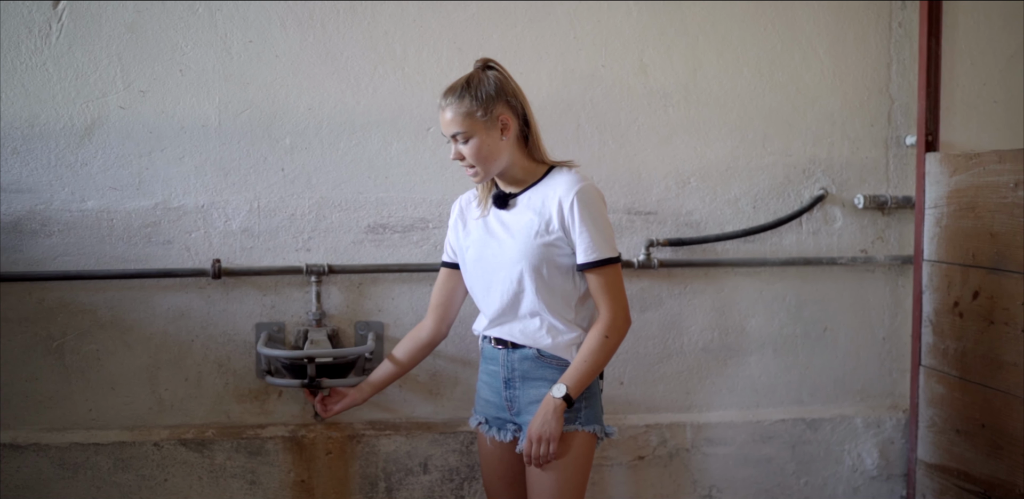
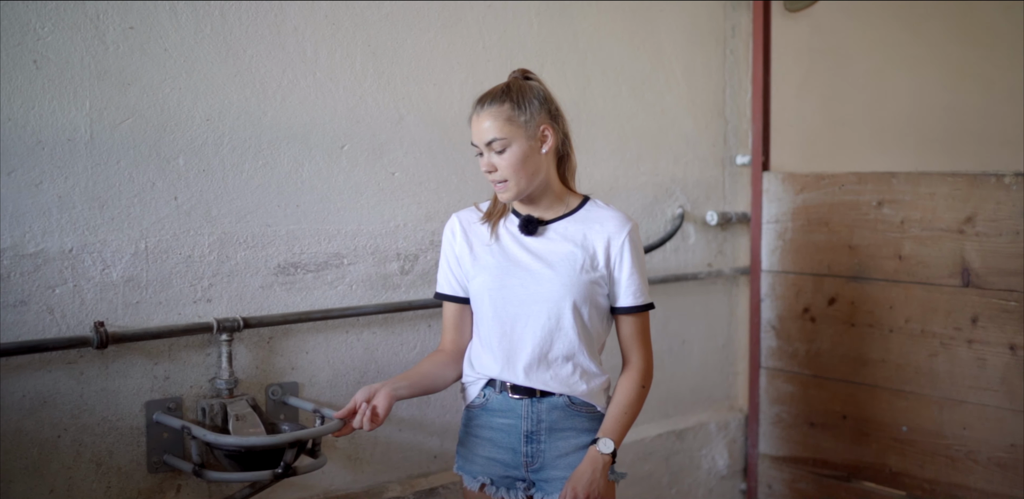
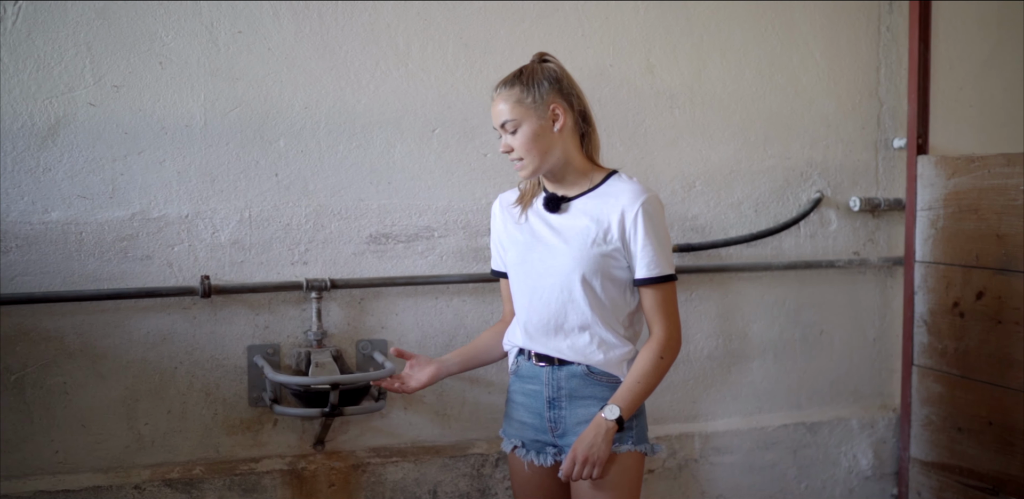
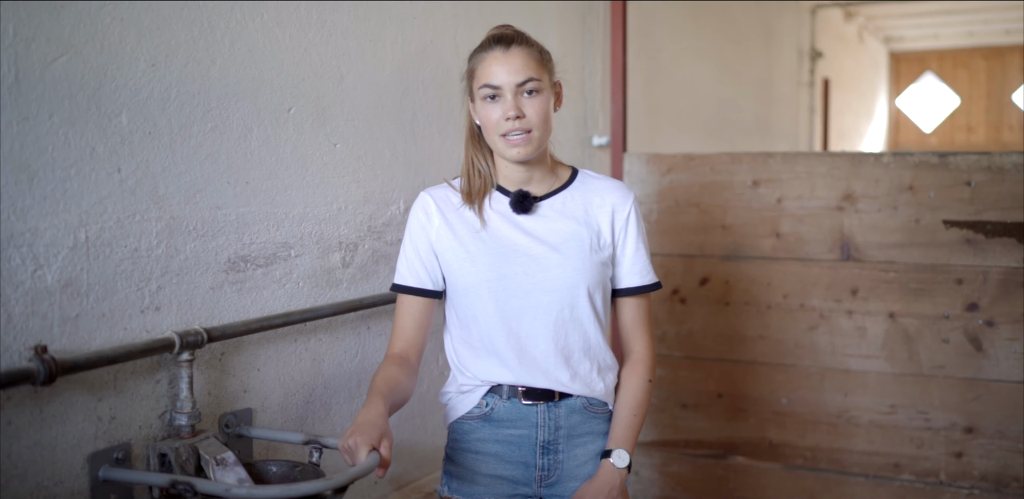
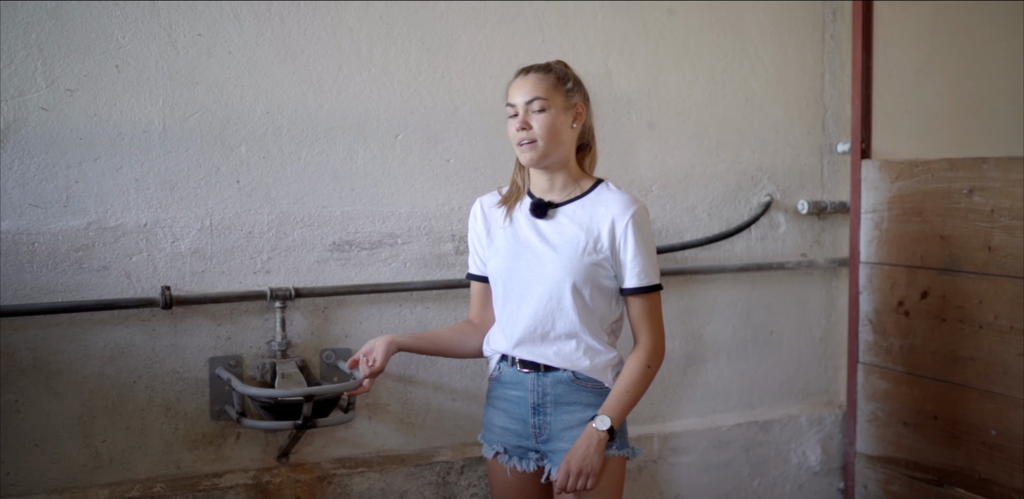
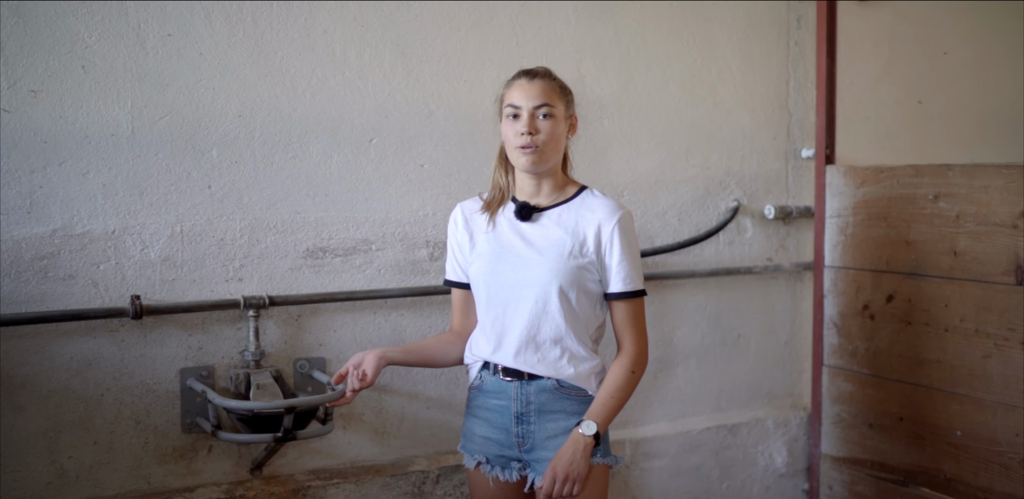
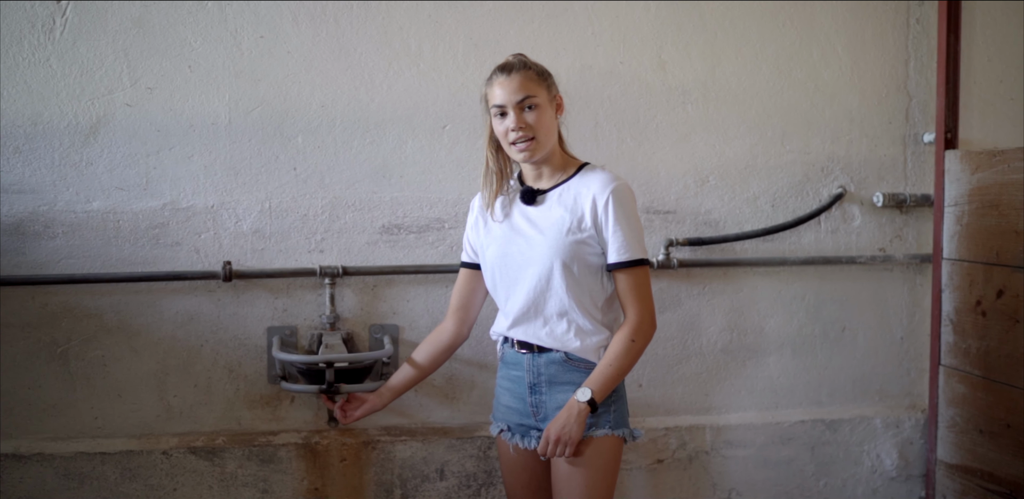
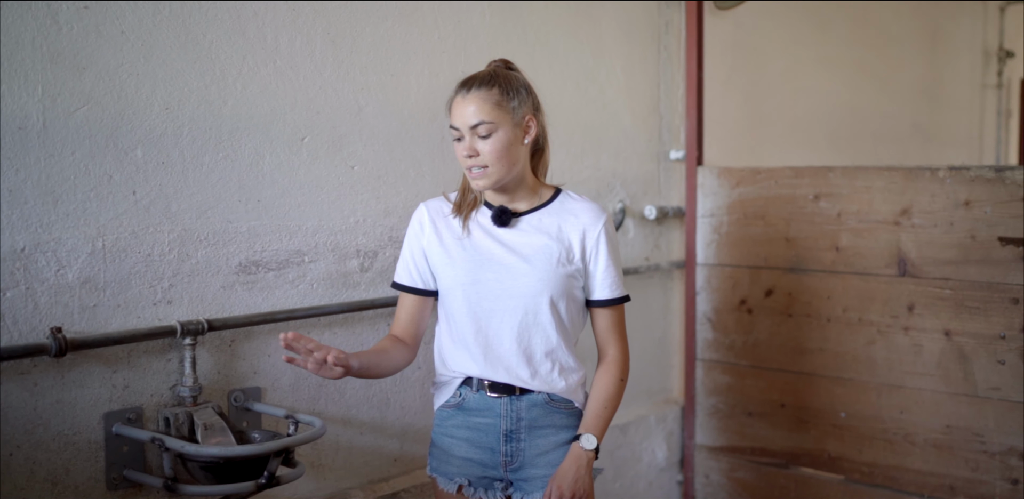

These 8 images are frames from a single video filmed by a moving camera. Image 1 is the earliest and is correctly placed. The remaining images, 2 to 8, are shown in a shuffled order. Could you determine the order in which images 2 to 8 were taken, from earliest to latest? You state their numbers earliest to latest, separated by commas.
7, 3, 5, 6, 2, 8, 4
